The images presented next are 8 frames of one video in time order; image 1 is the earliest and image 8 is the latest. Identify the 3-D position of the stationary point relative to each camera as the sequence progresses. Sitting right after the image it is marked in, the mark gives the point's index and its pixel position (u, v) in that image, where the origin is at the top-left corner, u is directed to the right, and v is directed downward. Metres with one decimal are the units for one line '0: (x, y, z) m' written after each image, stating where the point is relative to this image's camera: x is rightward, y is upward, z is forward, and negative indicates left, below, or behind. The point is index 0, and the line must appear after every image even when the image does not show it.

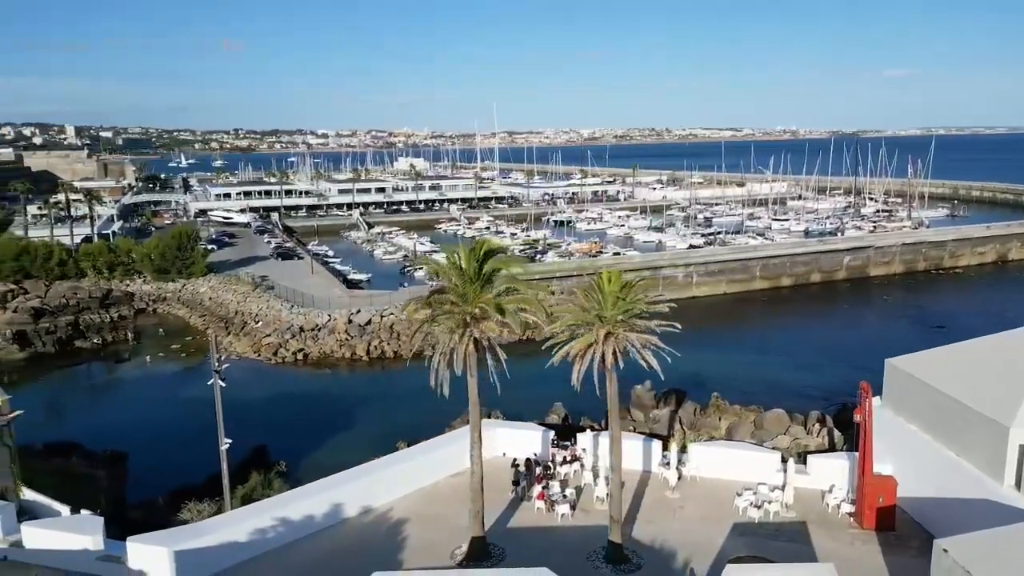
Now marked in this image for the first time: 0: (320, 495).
0: (-4.4, -4.8, +17.0) m
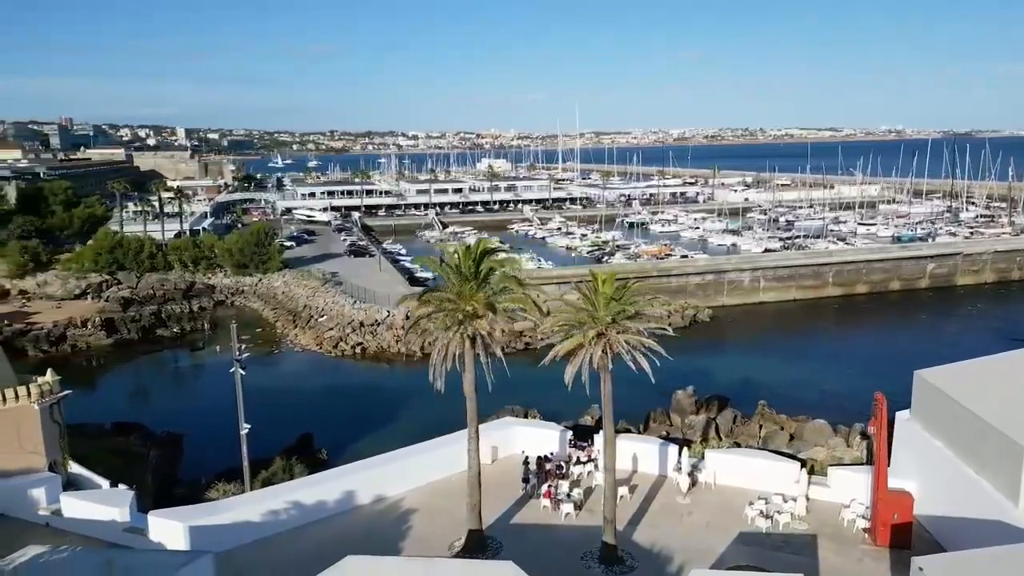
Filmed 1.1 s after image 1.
0: (-4.3, -4.7, +17.7) m
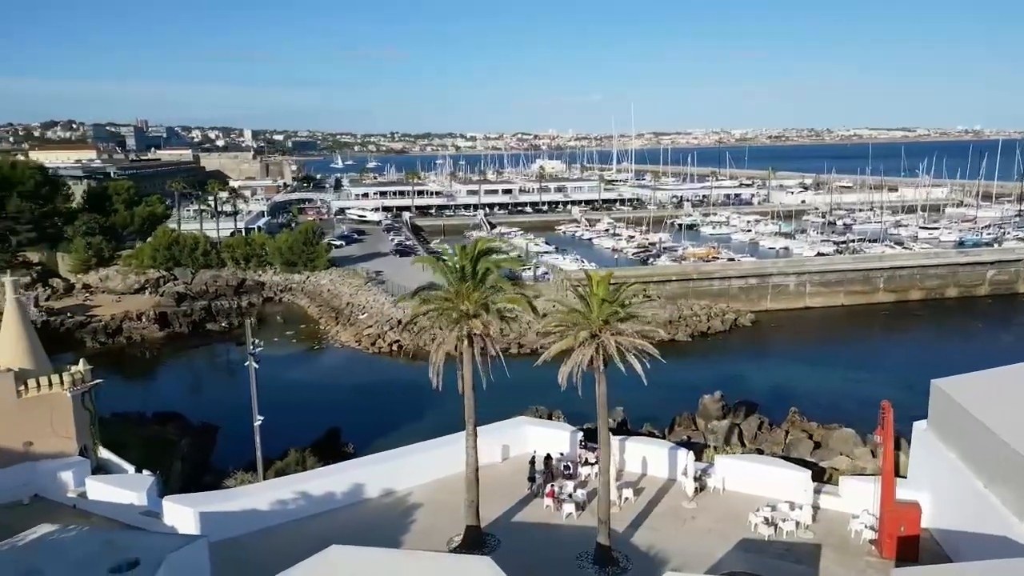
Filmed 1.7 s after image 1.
0: (-4.3, -4.7, +18.2) m
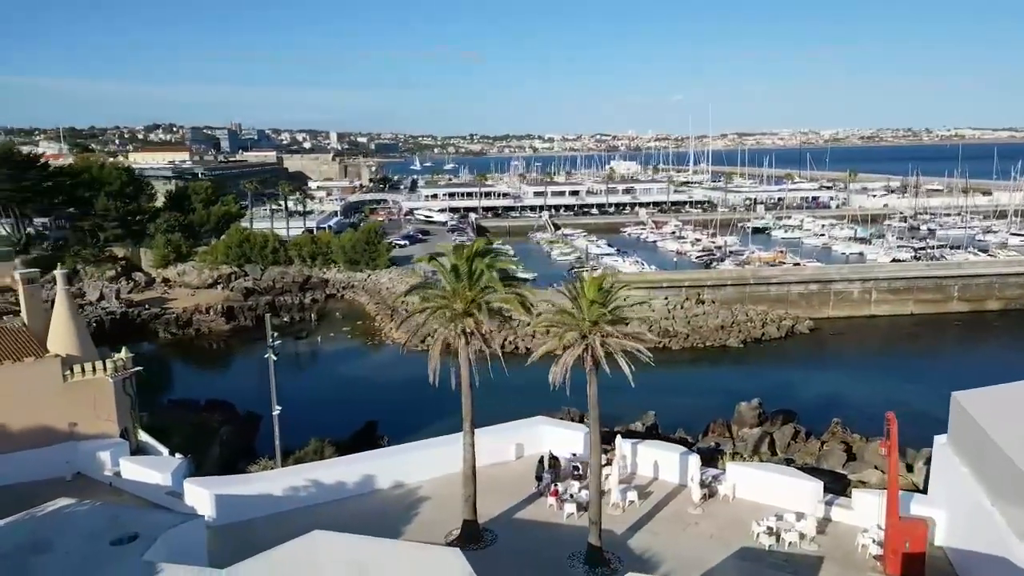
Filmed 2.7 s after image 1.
0: (-4.1, -4.6, +18.9) m
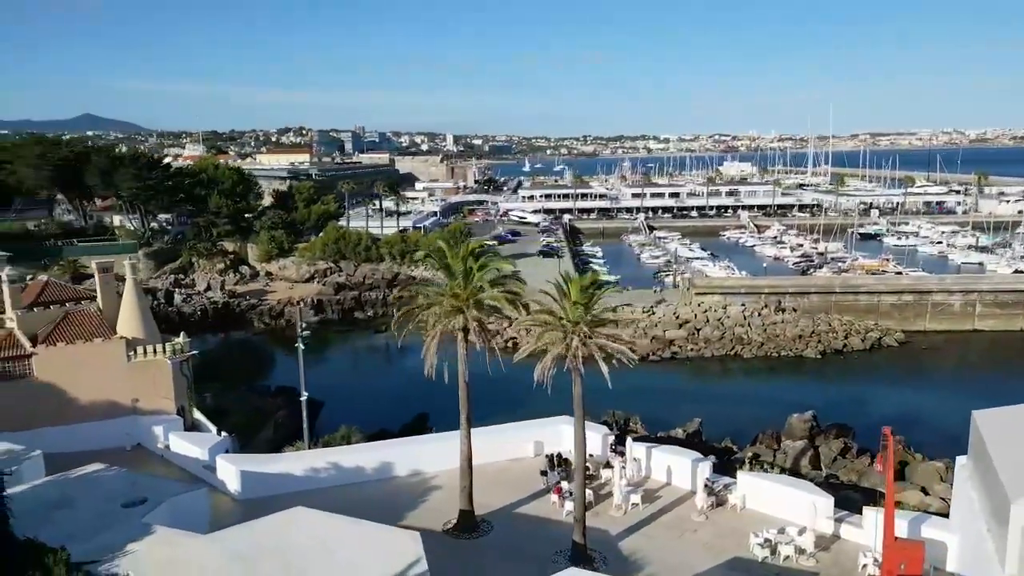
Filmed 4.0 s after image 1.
0: (-3.8, -4.5, +19.9) m
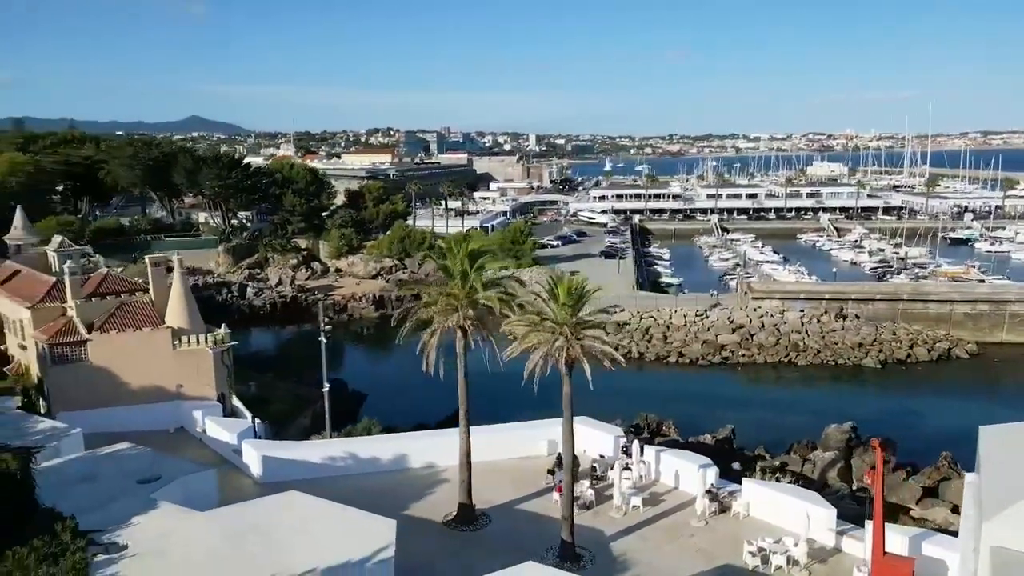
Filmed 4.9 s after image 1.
0: (-3.6, -4.4, +20.7) m
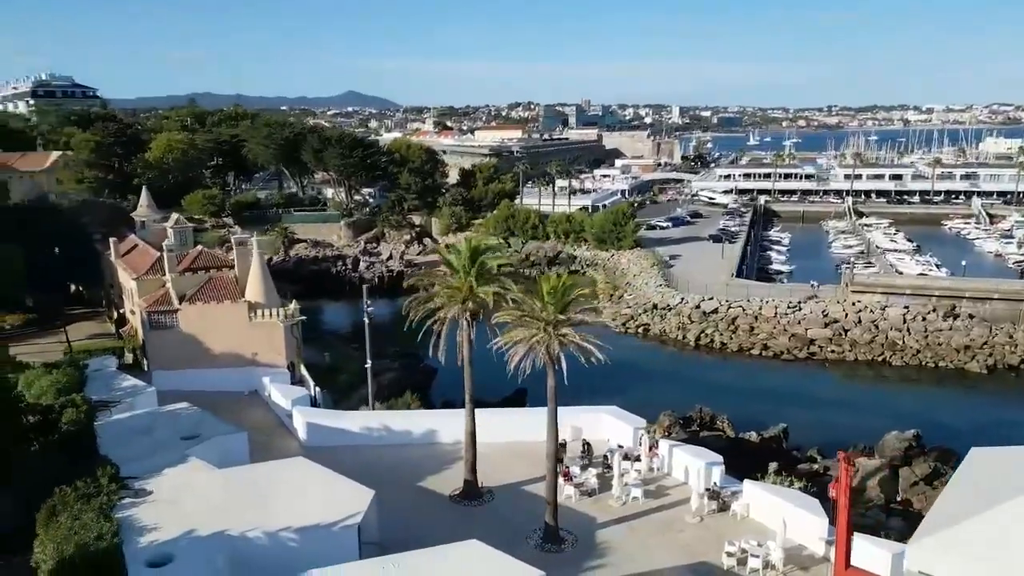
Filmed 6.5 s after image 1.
0: (-2.9, -4.0, +22.4) m
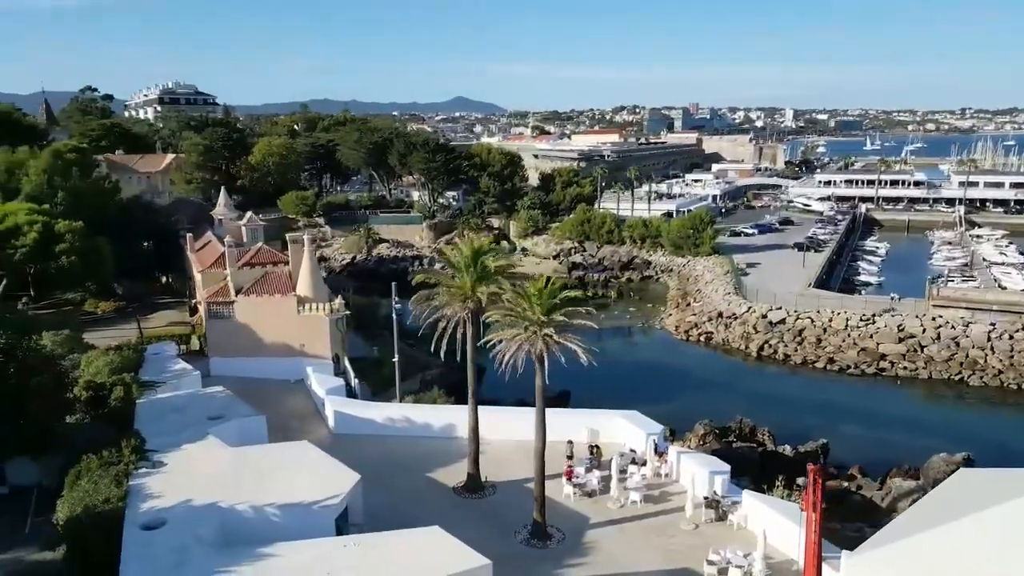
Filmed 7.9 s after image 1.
0: (-2.4, -4.0, +23.2) m
